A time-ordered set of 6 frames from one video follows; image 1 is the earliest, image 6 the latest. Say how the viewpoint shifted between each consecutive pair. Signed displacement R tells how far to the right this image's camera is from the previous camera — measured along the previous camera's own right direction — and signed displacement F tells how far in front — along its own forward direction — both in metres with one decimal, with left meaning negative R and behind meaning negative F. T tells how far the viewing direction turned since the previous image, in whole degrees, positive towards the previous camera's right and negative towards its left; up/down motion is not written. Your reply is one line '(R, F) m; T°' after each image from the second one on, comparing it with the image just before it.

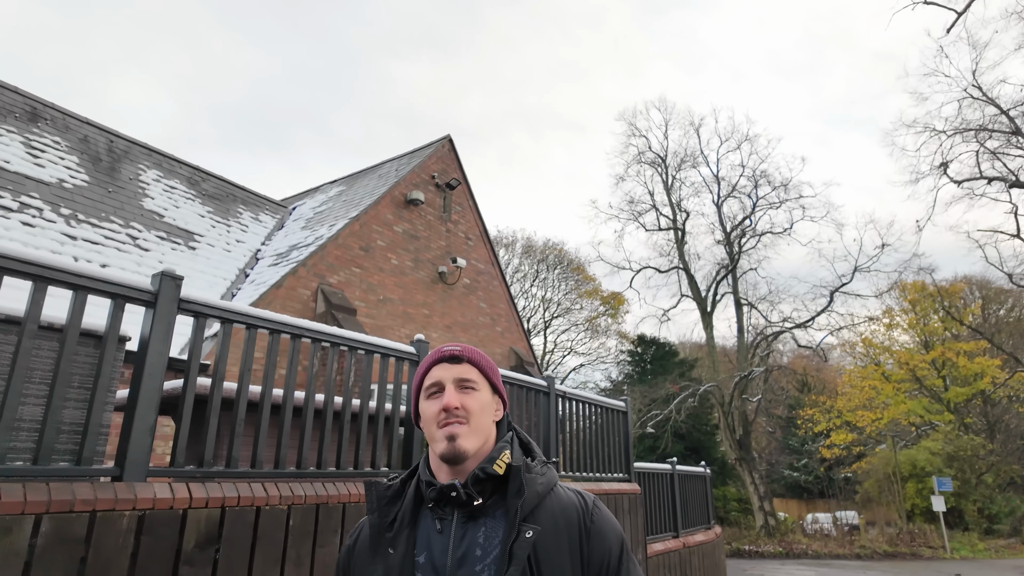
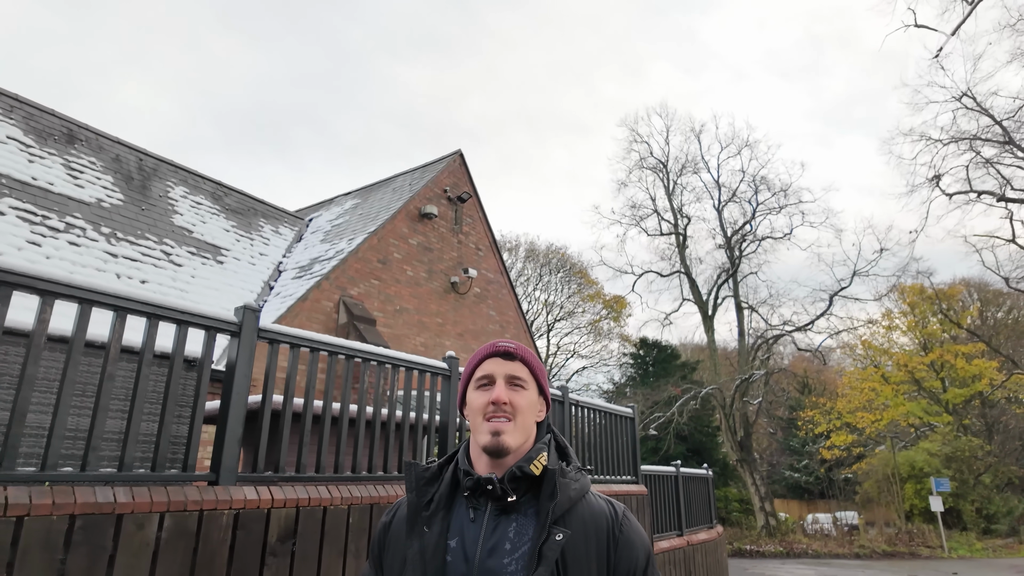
(-0.2, -0.5) m; 0°
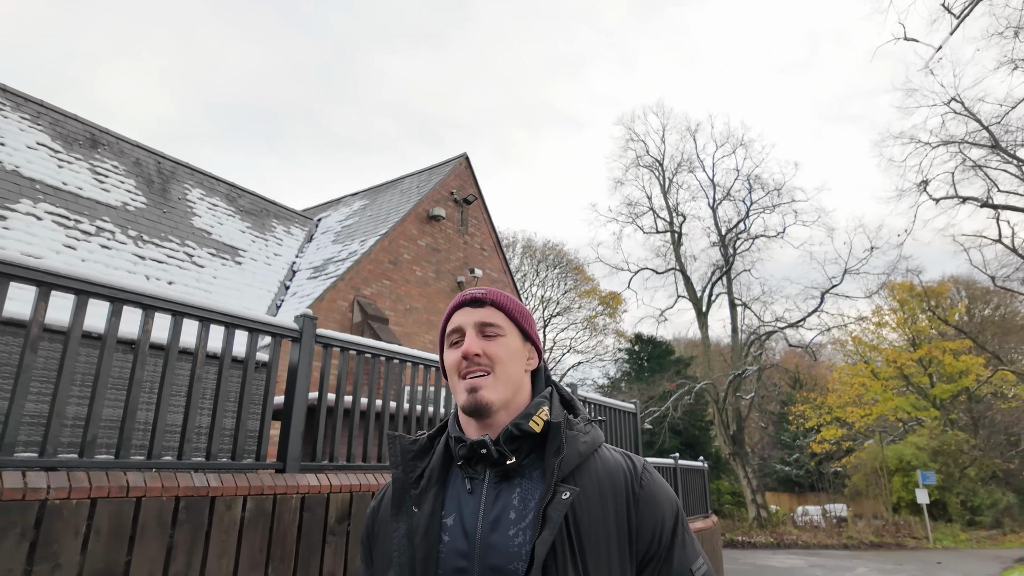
(-0.2, -0.5) m; +1°
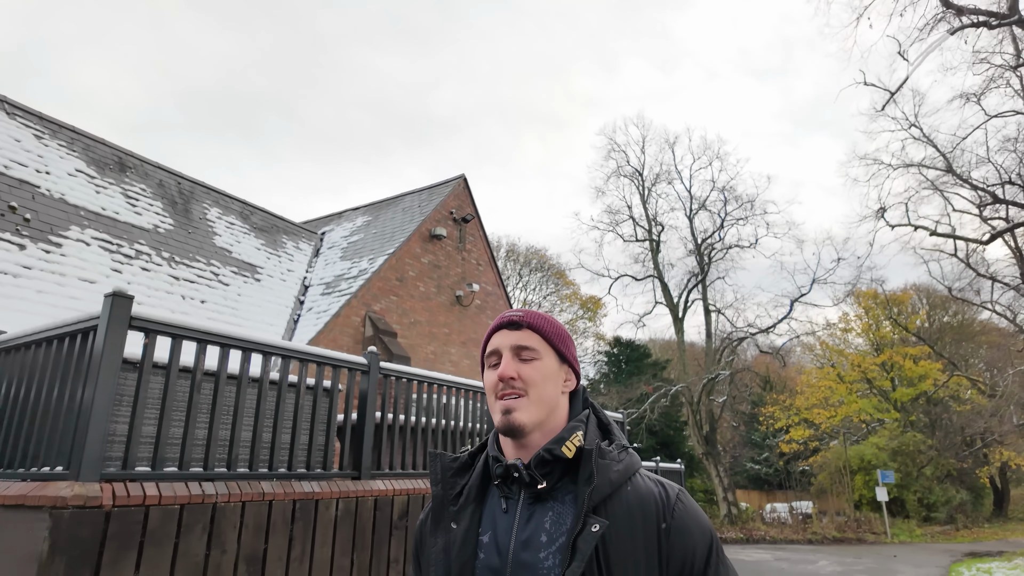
(-0.4, -1.0) m; +2°
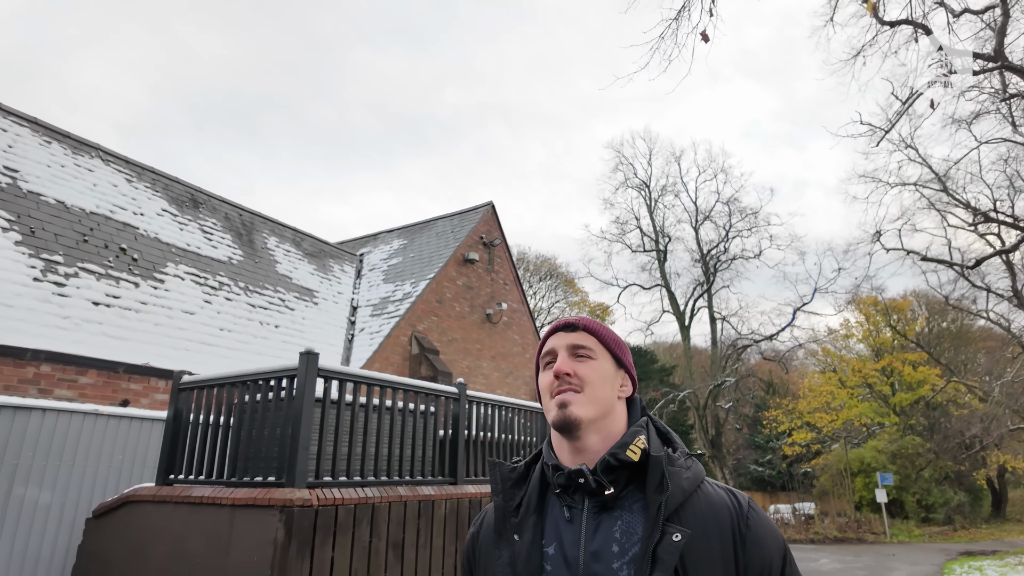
(-0.6, -1.4) m; 0°
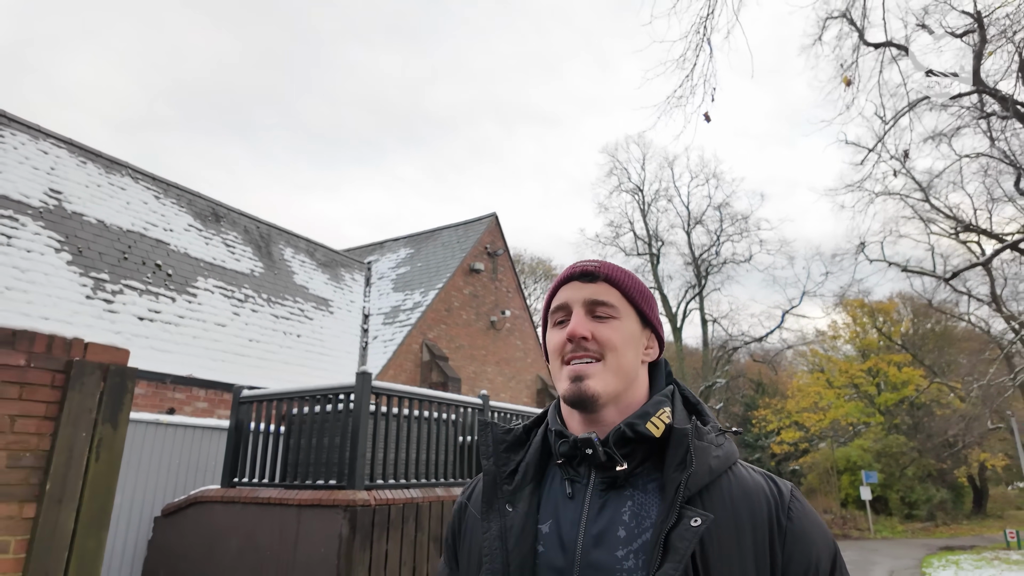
(-0.3, -0.8) m; +1°
